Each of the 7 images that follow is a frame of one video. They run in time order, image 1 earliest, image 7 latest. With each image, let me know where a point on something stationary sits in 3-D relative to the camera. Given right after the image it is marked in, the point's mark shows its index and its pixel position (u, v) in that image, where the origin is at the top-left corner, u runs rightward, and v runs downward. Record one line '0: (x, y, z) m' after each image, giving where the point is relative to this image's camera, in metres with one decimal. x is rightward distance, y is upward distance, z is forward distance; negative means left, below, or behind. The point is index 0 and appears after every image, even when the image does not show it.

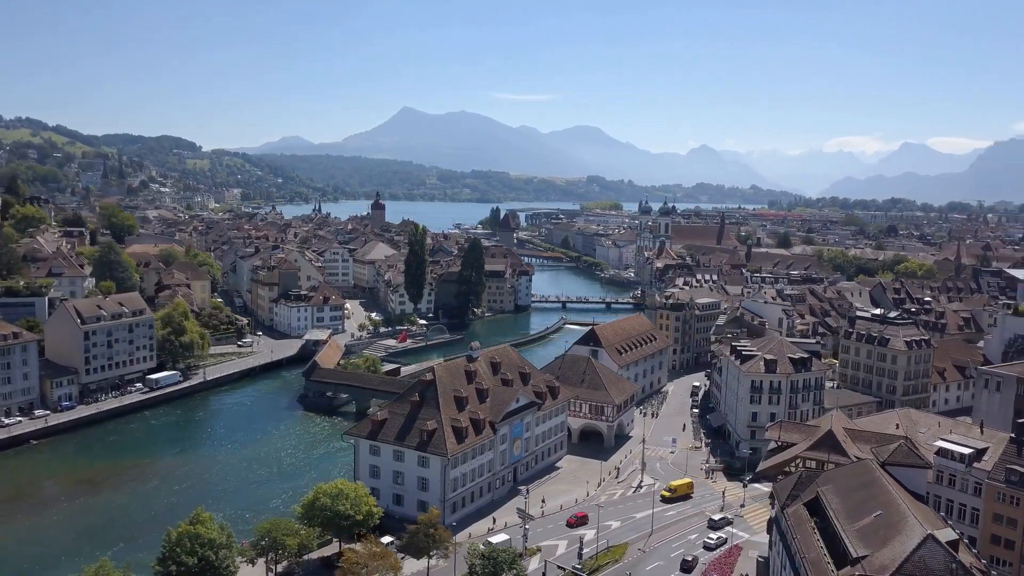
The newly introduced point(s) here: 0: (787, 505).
0: (+6.3, -5.0, +18.3) m
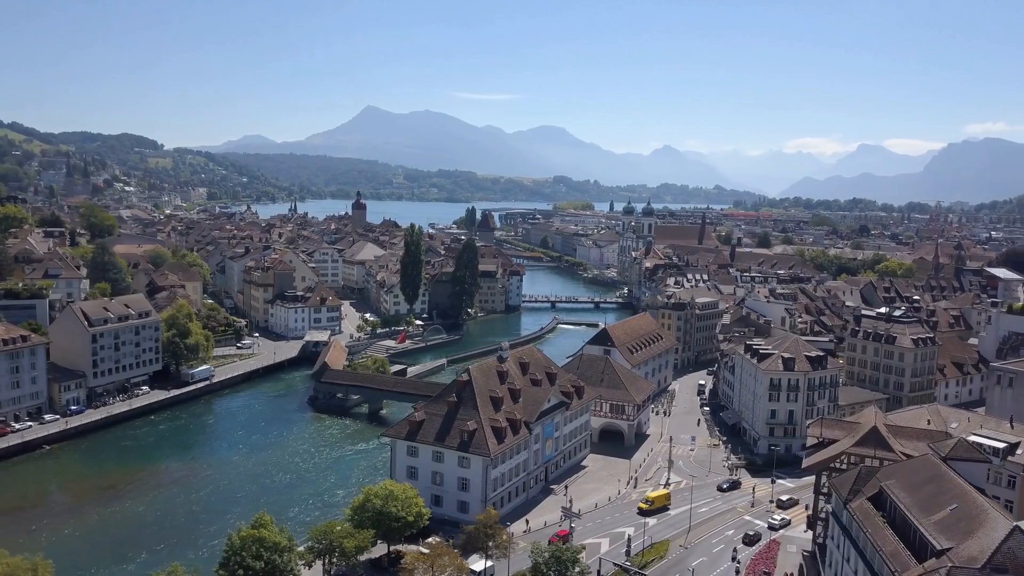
0: (+7.9, -5.0, +18.8) m
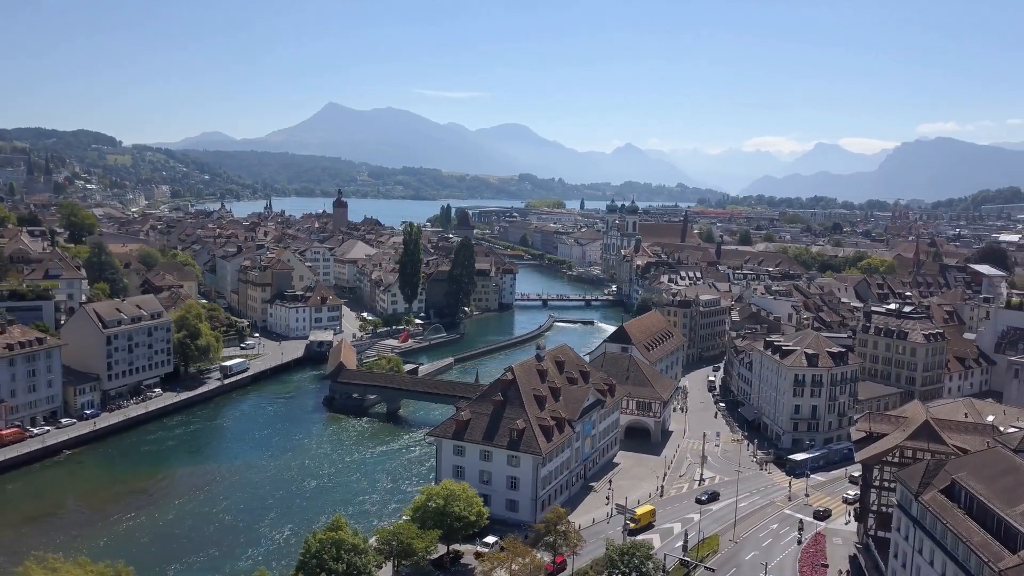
0: (+9.8, -4.9, +19.3) m
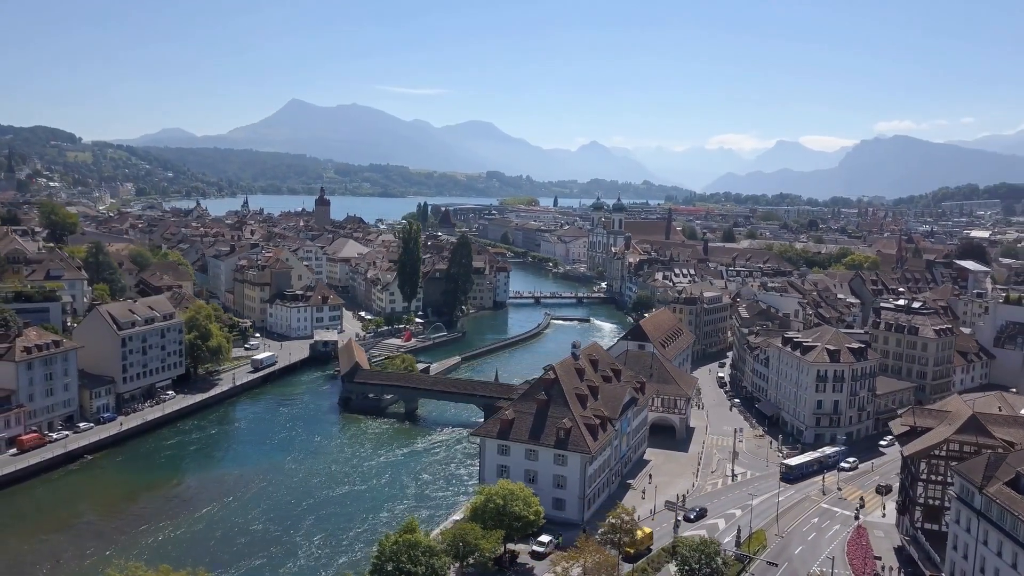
0: (+11.6, -4.9, +19.7) m
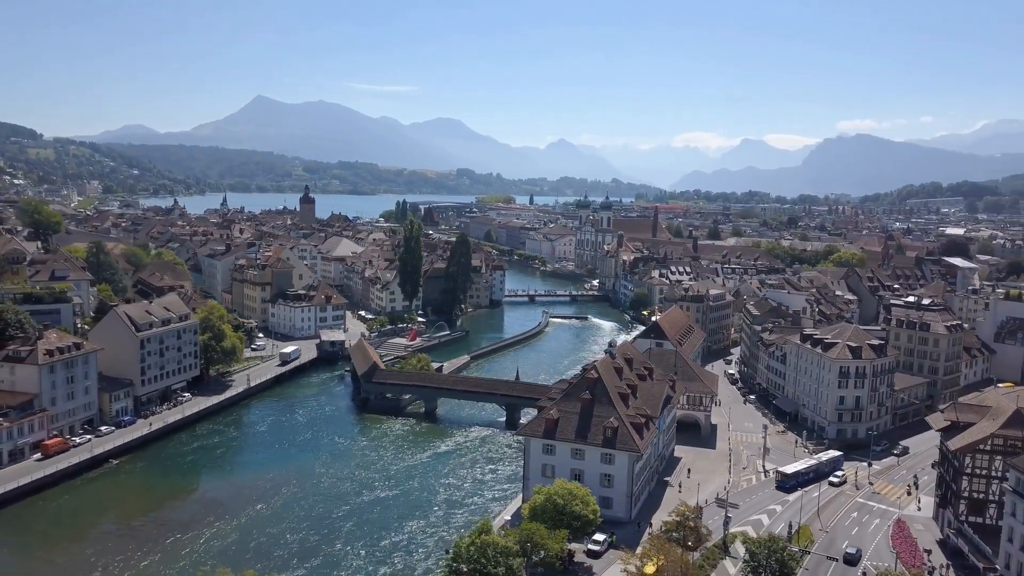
0: (+13.4, -4.8, +20.2) m
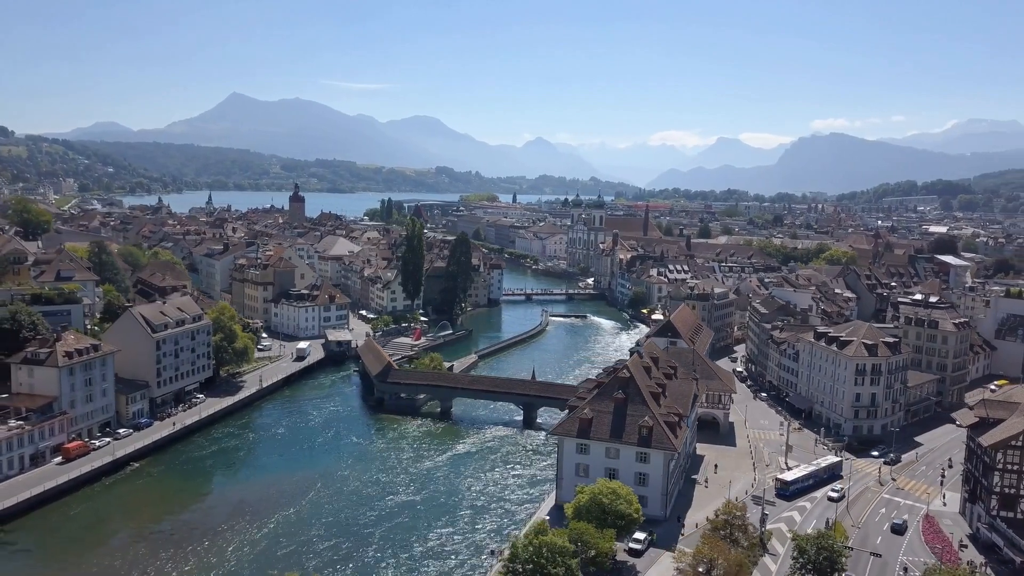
0: (+14.7, -4.8, +20.6) m
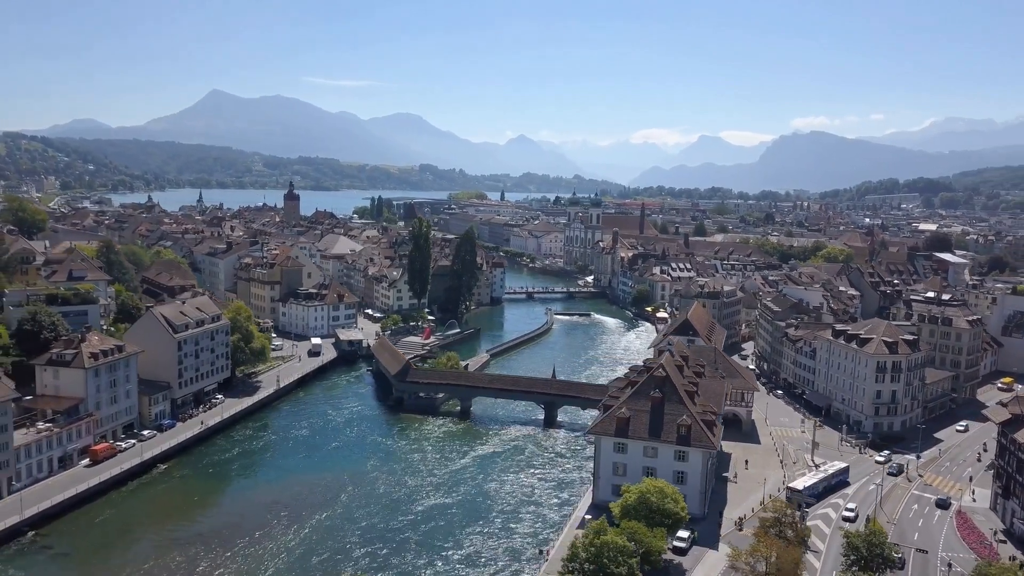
0: (+16.1, -4.7, +20.9) m
